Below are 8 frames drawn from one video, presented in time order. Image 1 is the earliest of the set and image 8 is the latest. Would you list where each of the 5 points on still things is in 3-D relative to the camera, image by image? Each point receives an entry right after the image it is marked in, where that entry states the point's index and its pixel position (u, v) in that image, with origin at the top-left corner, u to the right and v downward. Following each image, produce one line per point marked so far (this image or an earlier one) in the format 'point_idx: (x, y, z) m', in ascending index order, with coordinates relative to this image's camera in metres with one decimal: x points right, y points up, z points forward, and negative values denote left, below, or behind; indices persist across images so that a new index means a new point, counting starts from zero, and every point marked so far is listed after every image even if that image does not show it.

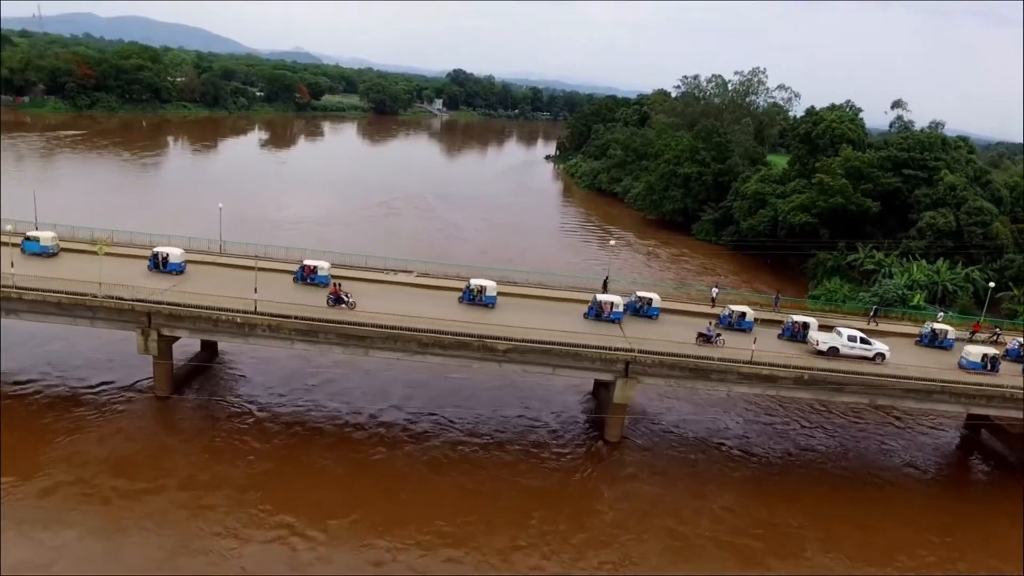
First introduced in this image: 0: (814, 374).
0: (+6.9, -2.0, +18.7) m
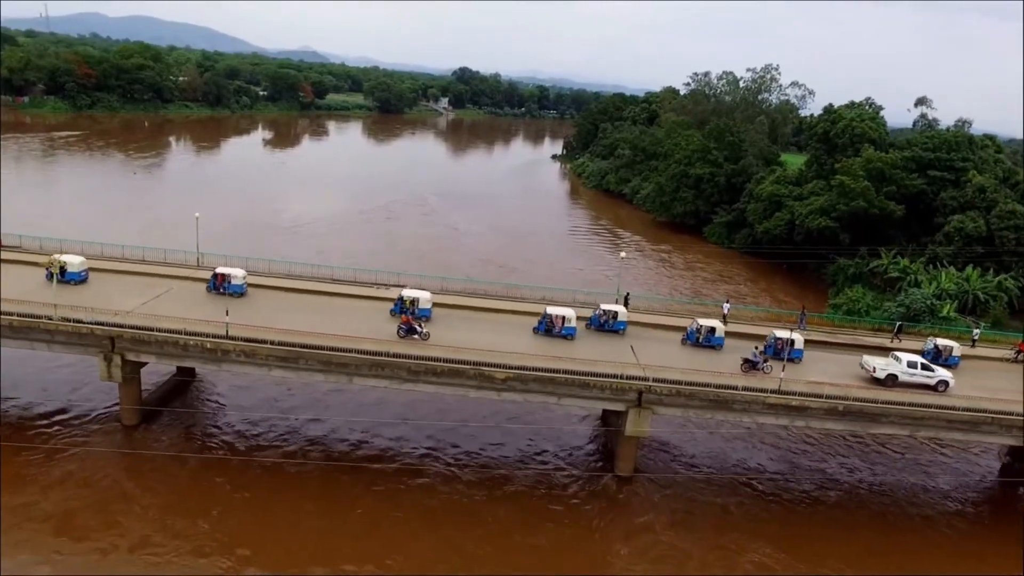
0: (+6.9, -2.4, +16.7) m
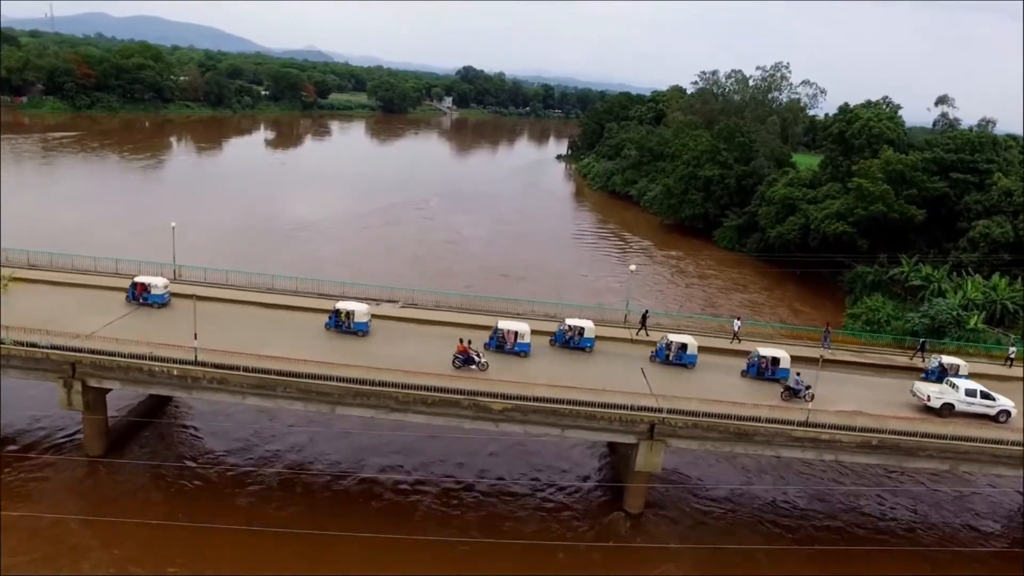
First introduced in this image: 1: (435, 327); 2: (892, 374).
0: (+6.9, -2.8, +15.1) m
1: (-1.8, -0.9, +19.2) m
2: (+9.1, -2.1, +19.7) m
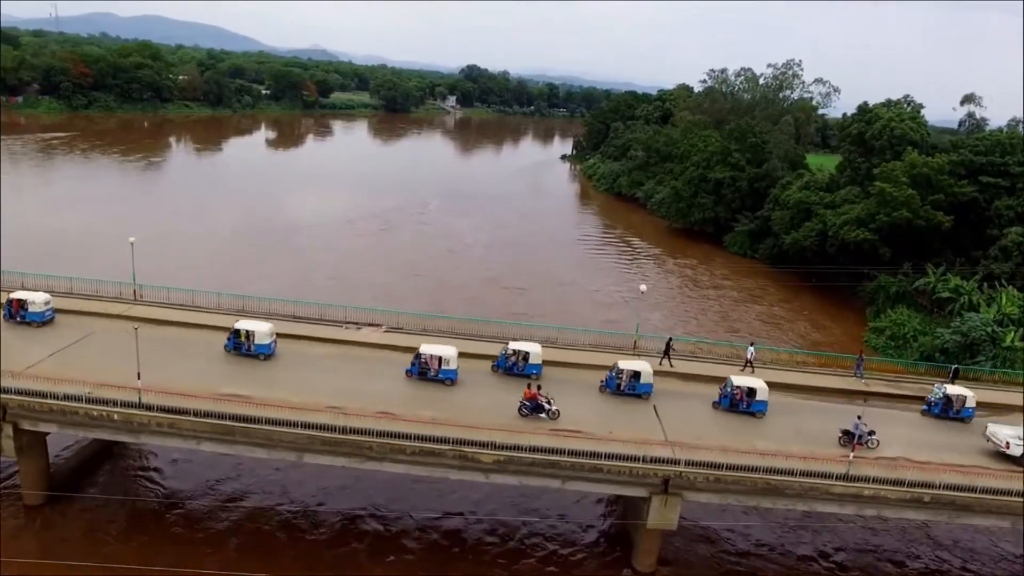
0: (+6.8, -3.3, +13.0) m
1: (-1.9, -1.4, +17.2) m
2: (+9.1, -2.6, +17.6) m
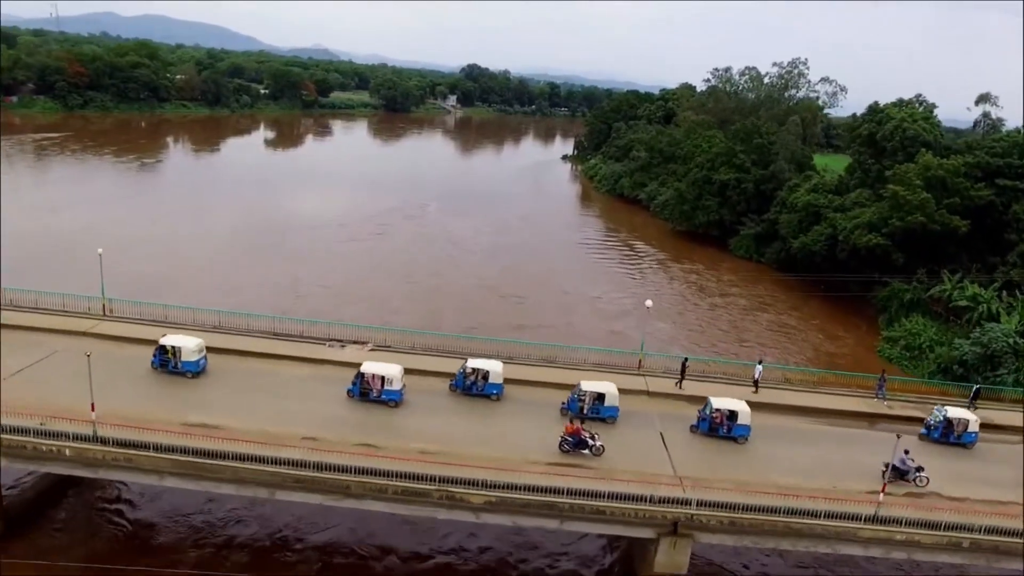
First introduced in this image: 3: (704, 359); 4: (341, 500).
0: (+6.7, -3.6, +11.7) m
1: (-2.0, -1.7, +15.9) m
2: (+9.0, -2.9, +16.3) m
3: (+4.2, -1.5, +18.0) m
4: (-2.5, -3.1, +12.0) m
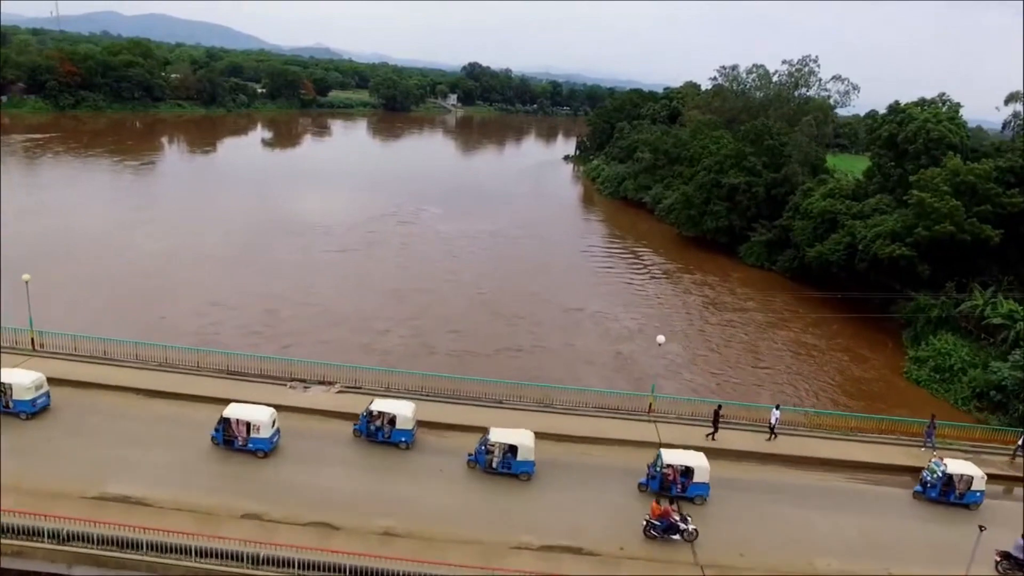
0: (+6.5, -4.1, +9.4) m
1: (-2.2, -2.3, +13.6) m
2: (+8.8, -3.4, +14.0) m
3: (+4.1, -2.1, +15.7) m
4: (-2.7, -3.7, +9.7) m
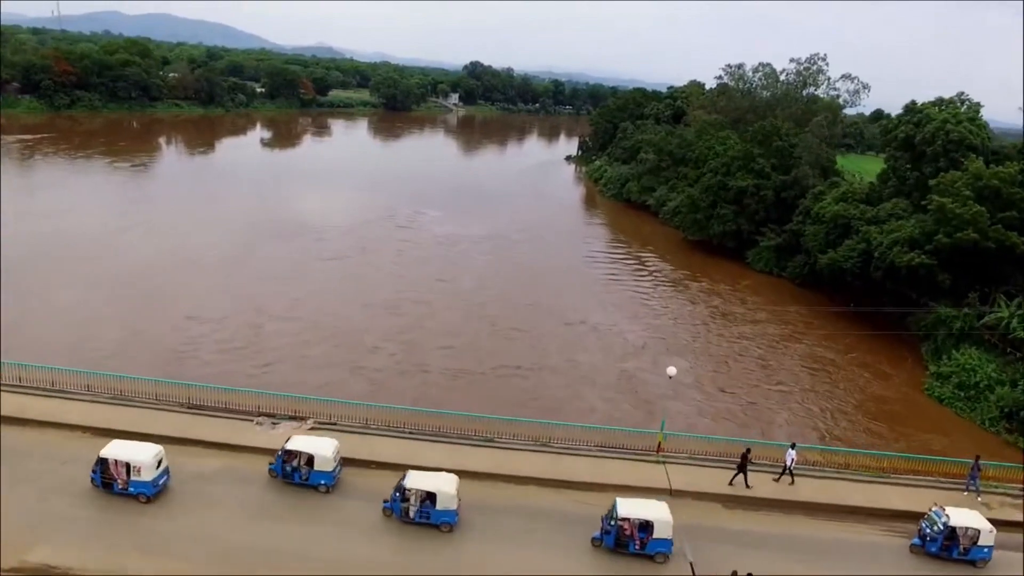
0: (+6.3, -4.5, +7.9) m
1: (-2.3, -2.7, +12.1) m
2: (+8.7, -3.8, +12.4) m
3: (+4.0, -2.5, +14.2) m
4: (-2.9, -4.1, +8.2) m
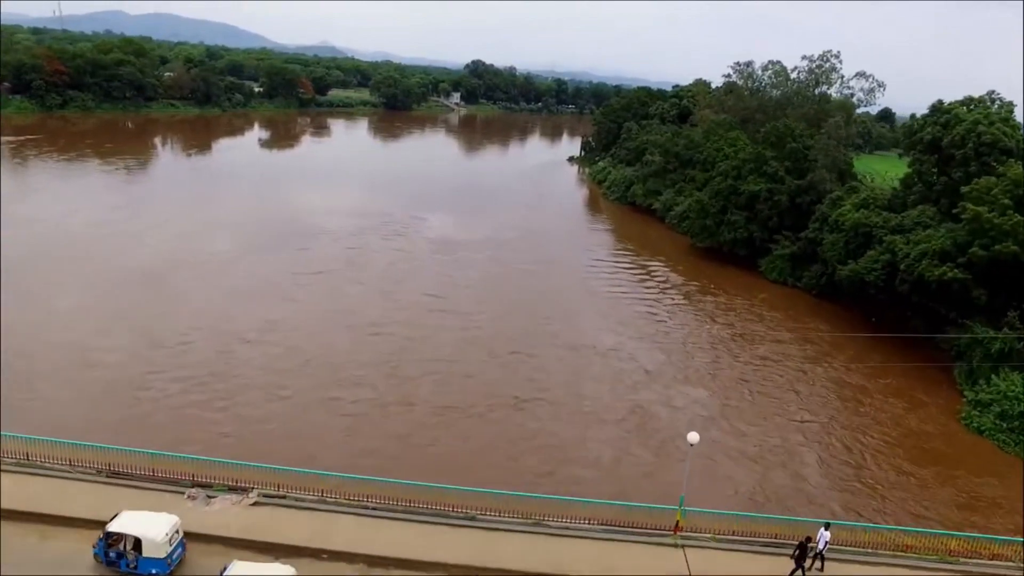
0: (+6.1, -5.1, +5.5) m
1: (-2.5, -3.3, +9.8) m
2: (+8.5, -4.4, +10.1) m
3: (+3.8, -3.1, +11.8) m
4: (-3.0, -4.7, +5.9) m
